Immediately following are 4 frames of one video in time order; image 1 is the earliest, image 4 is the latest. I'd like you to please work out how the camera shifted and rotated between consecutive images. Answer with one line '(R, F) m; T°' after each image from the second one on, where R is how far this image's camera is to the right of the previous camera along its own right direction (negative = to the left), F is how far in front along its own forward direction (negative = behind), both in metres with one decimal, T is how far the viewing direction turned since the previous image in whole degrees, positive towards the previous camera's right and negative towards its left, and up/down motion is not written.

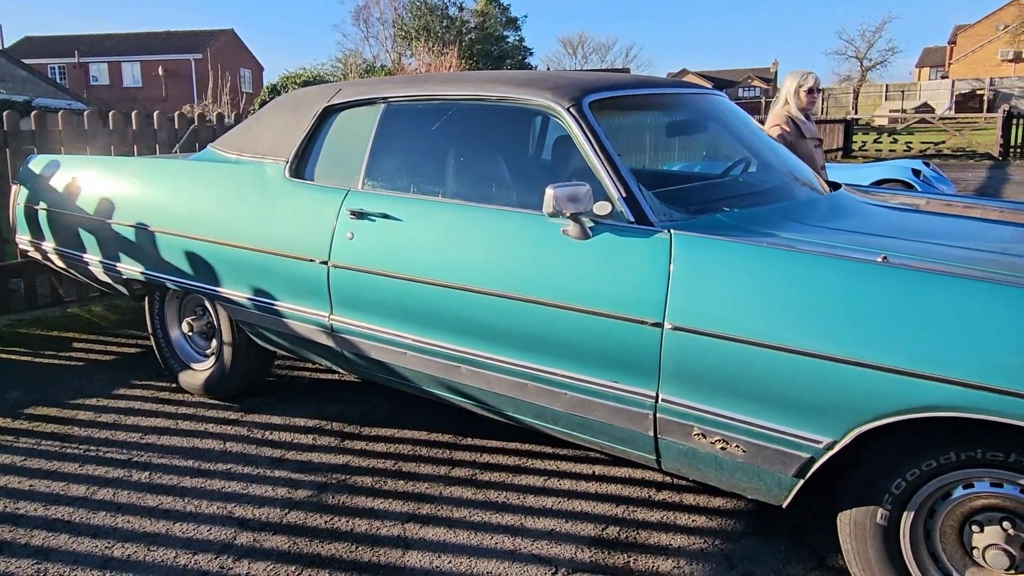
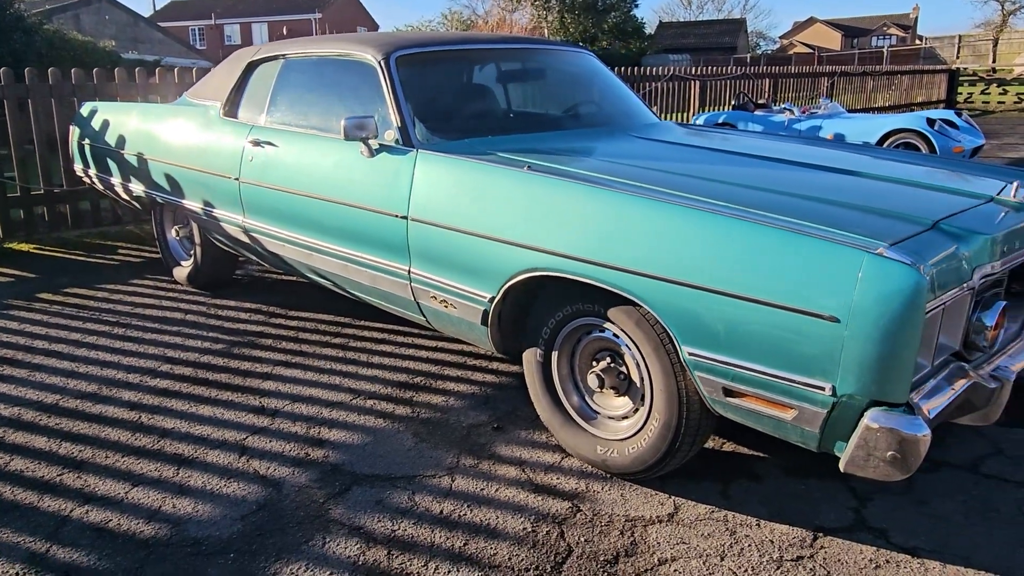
(+1.5, -0.8) m; -9°
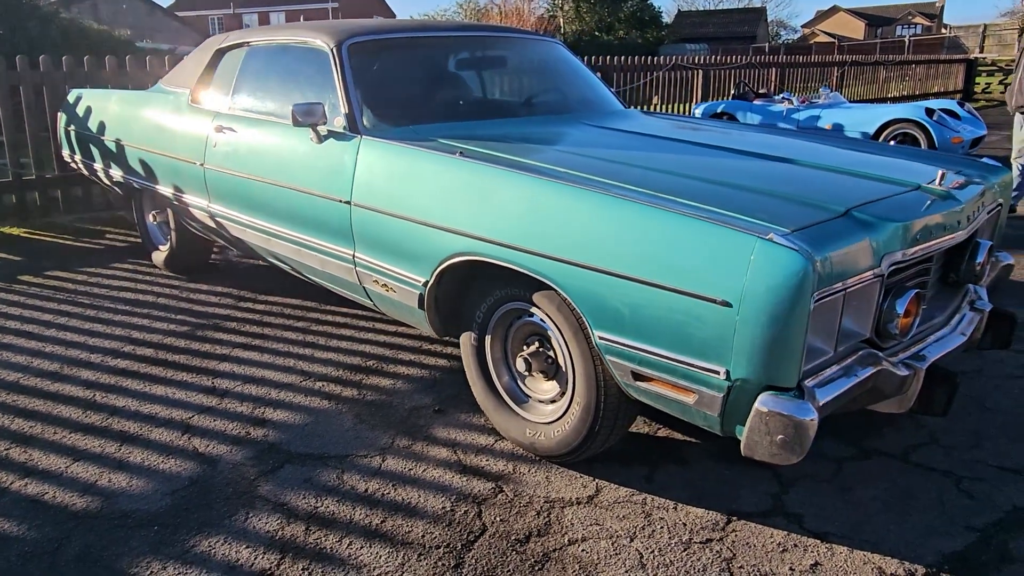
(+0.4, 0.0) m; -1°
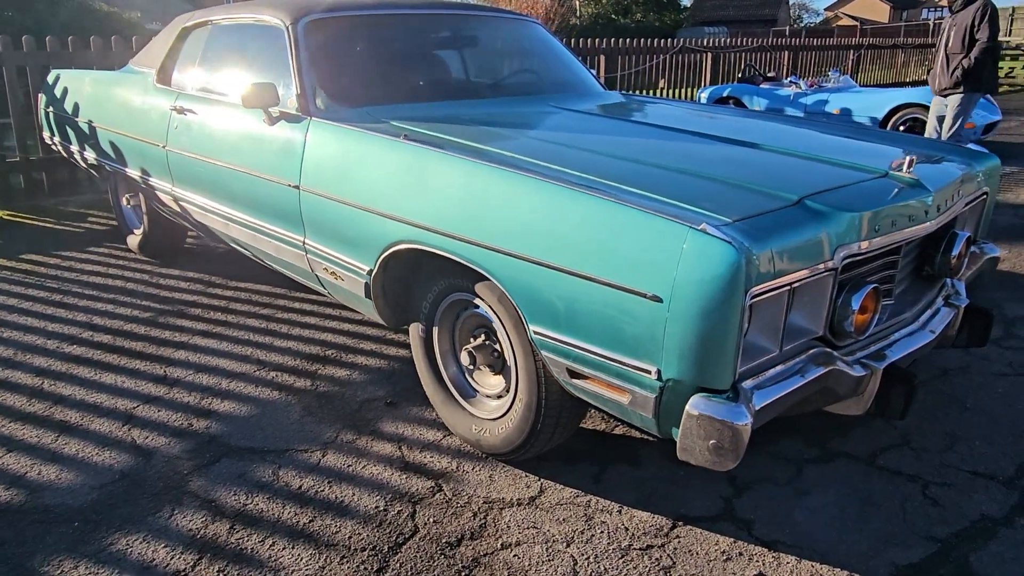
(+0.3, +0.1) m; -1°
